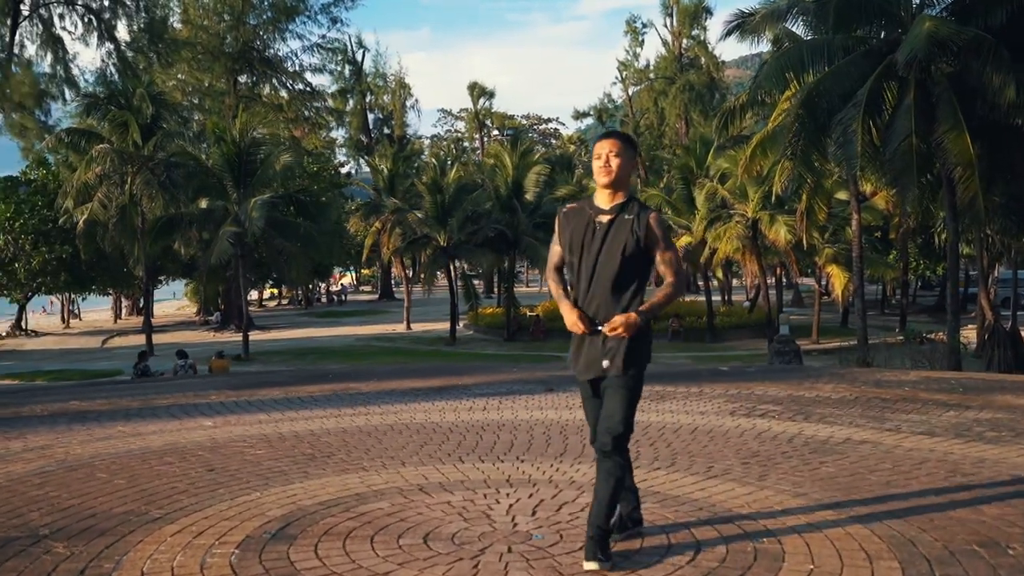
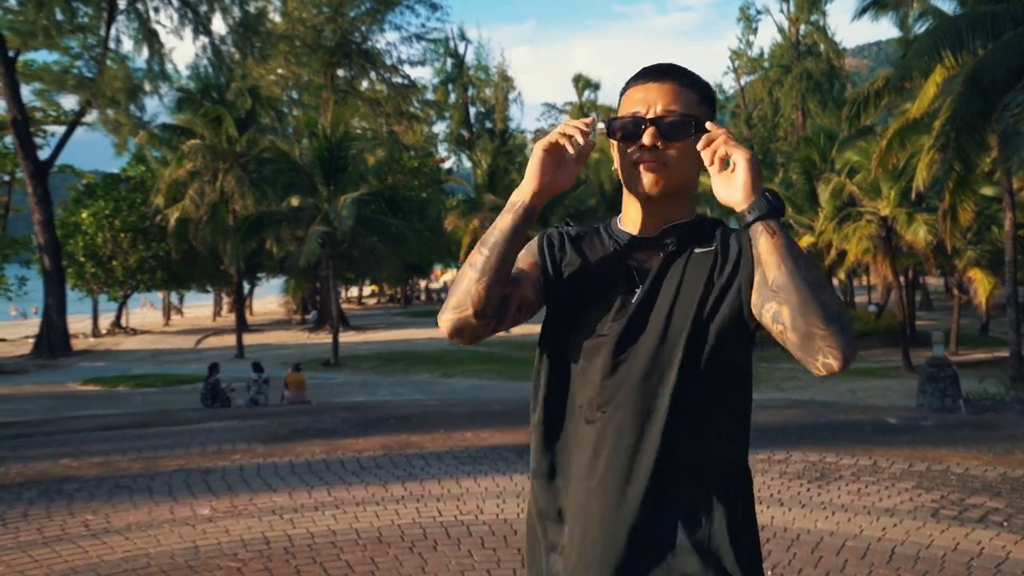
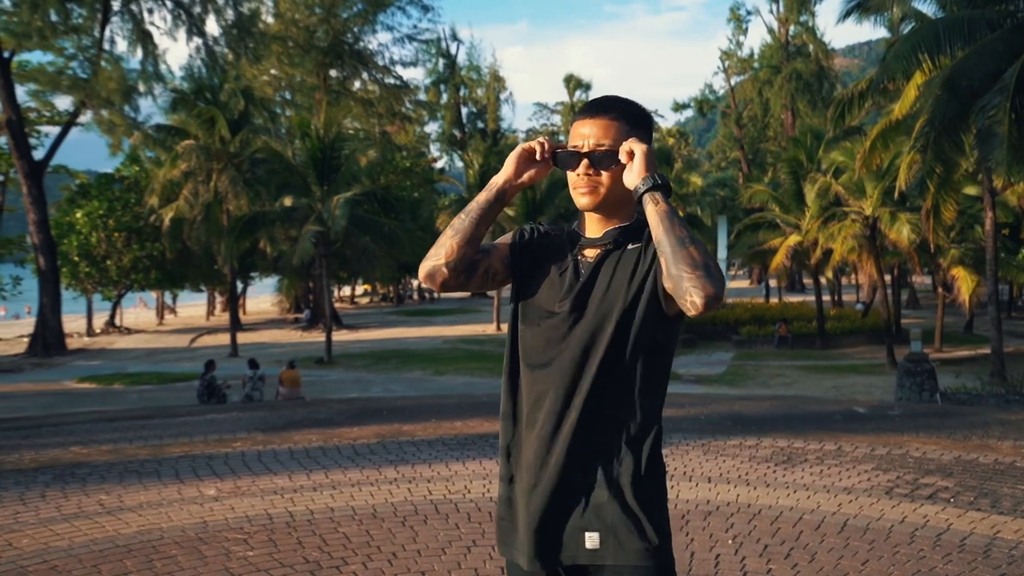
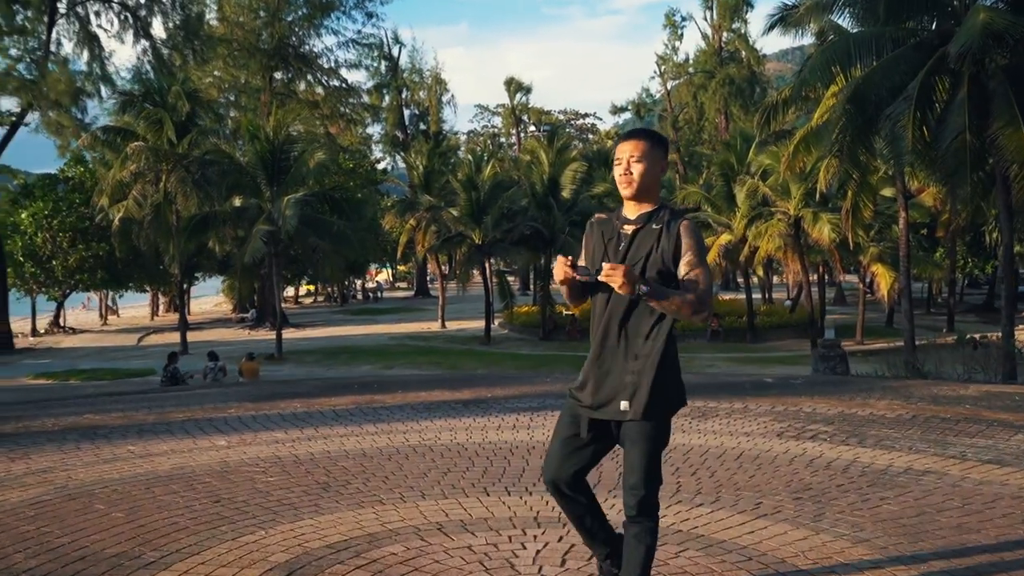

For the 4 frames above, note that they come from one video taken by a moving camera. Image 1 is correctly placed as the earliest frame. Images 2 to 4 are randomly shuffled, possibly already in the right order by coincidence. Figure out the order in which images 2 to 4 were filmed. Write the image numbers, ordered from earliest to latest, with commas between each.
4, 3, 2
